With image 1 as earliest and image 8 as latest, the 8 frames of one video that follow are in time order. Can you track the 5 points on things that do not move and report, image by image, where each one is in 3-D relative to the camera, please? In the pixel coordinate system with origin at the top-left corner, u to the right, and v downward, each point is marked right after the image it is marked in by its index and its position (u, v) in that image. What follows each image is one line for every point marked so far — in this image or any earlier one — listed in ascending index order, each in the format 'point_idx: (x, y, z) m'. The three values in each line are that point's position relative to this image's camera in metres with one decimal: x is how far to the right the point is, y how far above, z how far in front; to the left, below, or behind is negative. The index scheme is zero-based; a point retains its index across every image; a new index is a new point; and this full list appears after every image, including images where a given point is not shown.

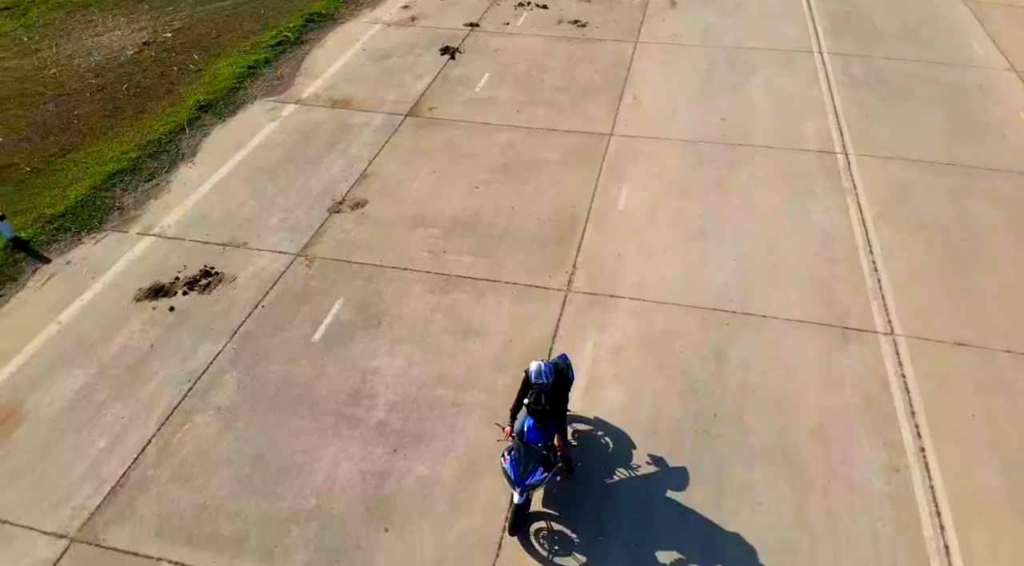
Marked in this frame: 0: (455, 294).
0: (-0.6, -0.1, +8.1) m
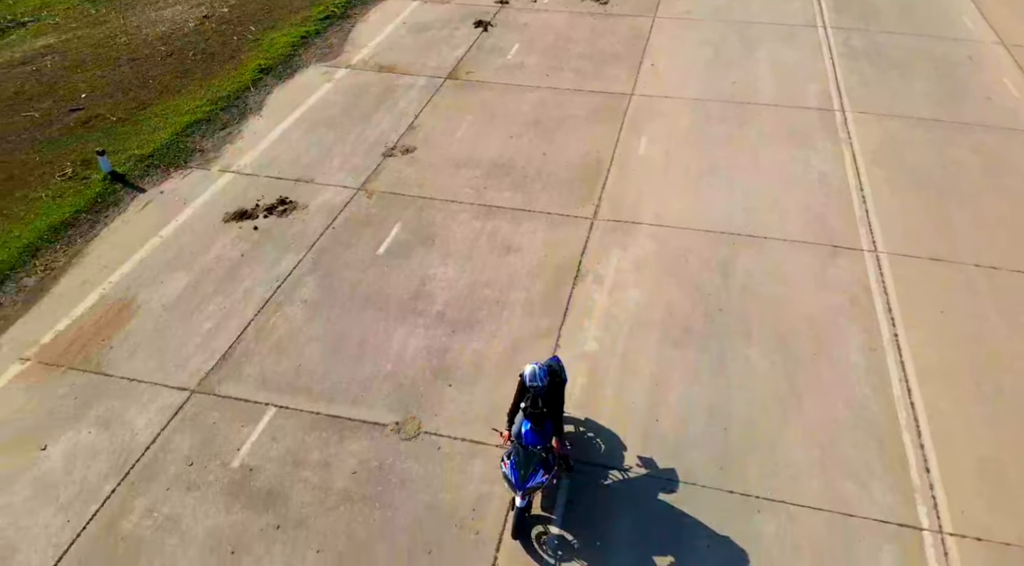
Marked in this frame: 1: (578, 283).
0: (-0.2, +0.8, +9.3) m
1: (+0.7, 0.0, +8.3) m
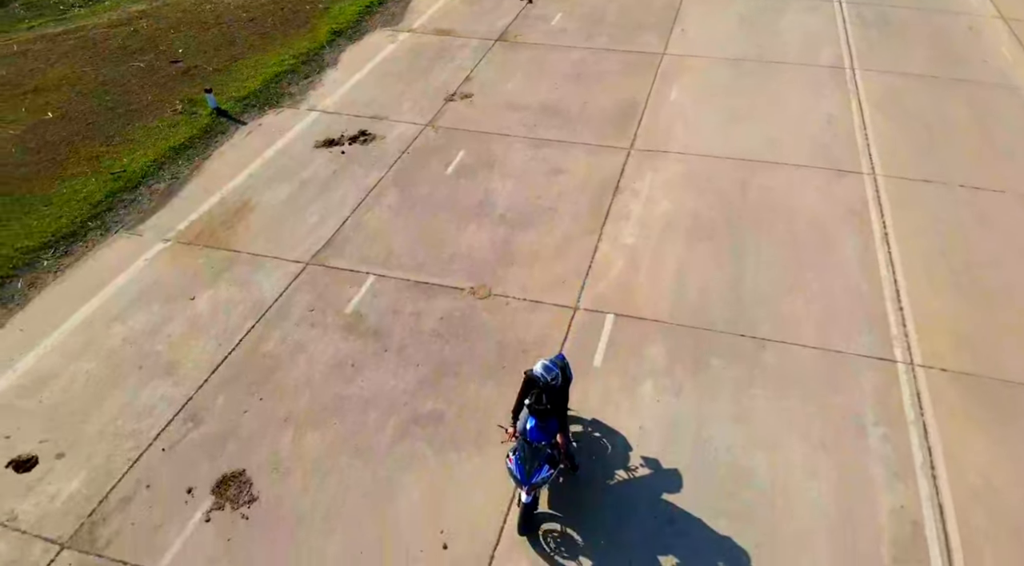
0: (+0.5, +2.0, +10.9) m
1: (+1.4, +1.2, +9.8) m
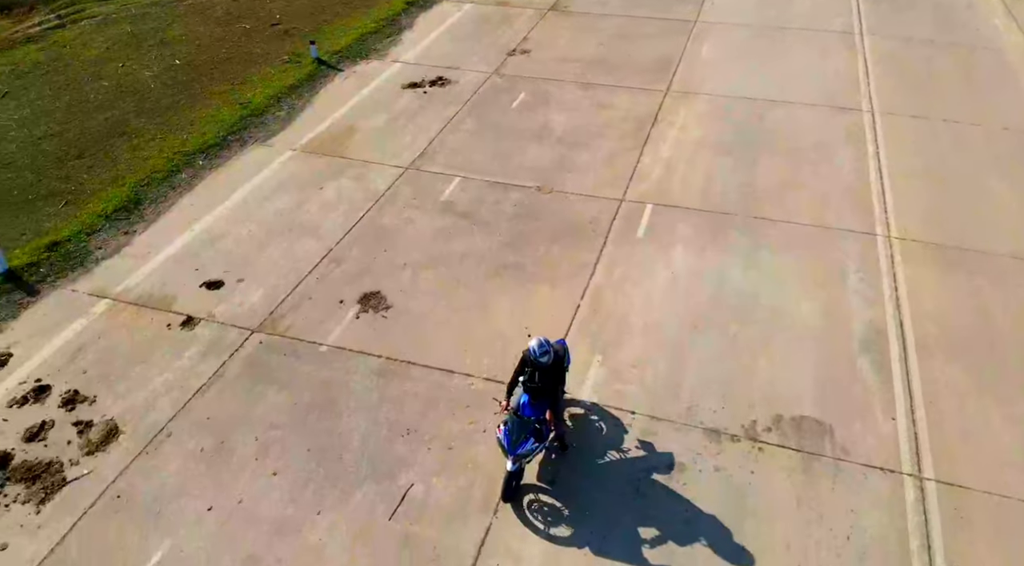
0: (+1.5, +3.3, +13.0) m
1: (+2.3, +2.5, +11.9) m
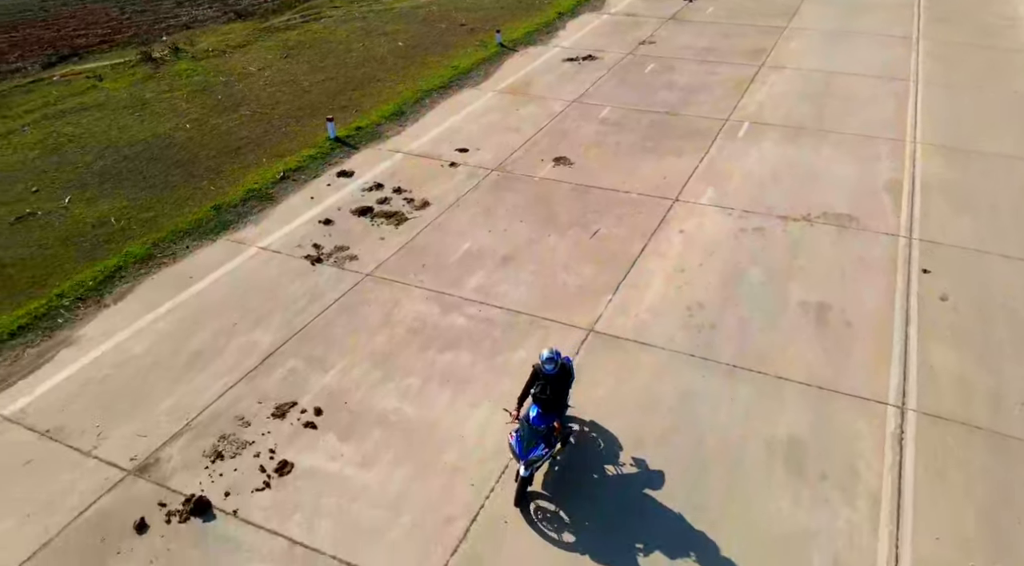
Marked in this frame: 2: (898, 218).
0: (+4.6, +5.1, +17.8) m
1: (+5.2, +4.3, +16.5) m
2: (+5.7, +1.0, +11.1) m
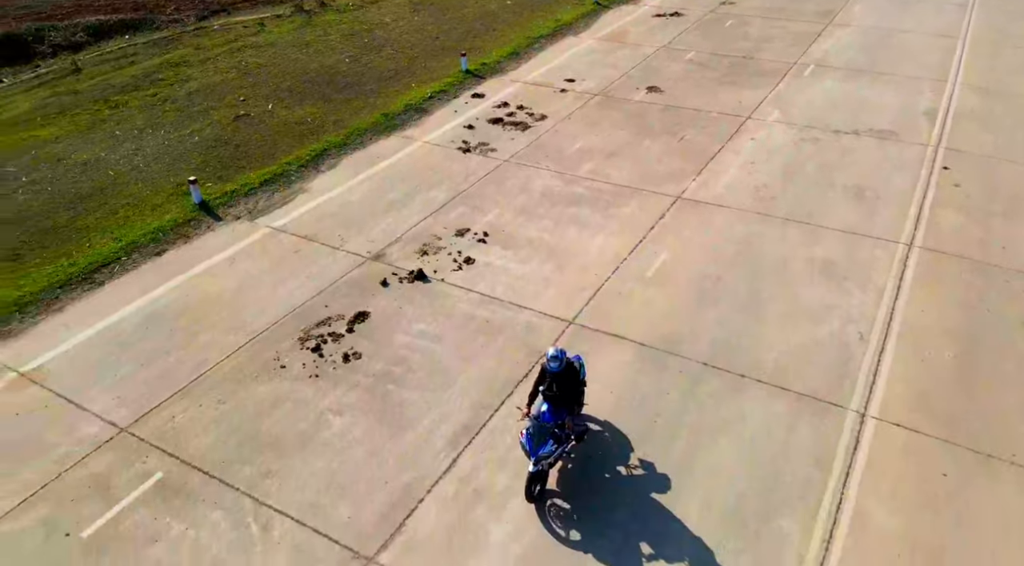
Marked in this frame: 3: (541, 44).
0: (+7.2, +7.0, +20.4) m
1: (+7.7, +6.2, +19.1) m
2: (+7.6, +2.7, +13.8) m
3: (+0.7, +6.1, +19.2) m
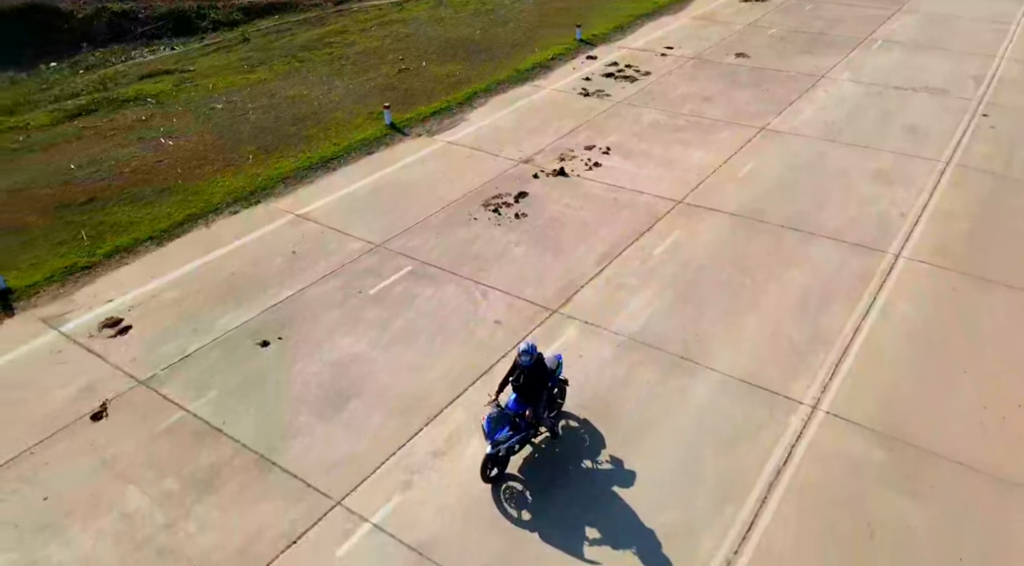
0: (+10.4, +8.4, +23.2) m
1: (+10.8, +7.6, +21.8) m
2: (+10.1, +4.2, +16.5) m
3: (+3.8, +7.8, +22.5) m
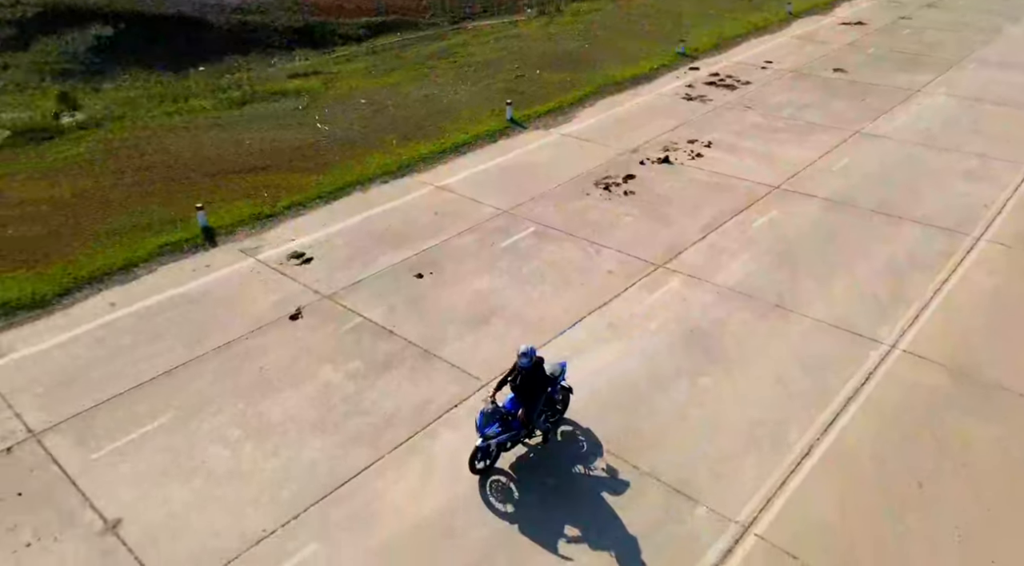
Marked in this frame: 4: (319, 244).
0: (+13.9, +8.0, +24.0) m
1: (+14.1, +7.2, +22.6) m
2: (+12.7, +4.0, +17.3) m
3: (+7.3, +7.7, +24.0) m
4: (-3.2, +0.7, +12.4) m
